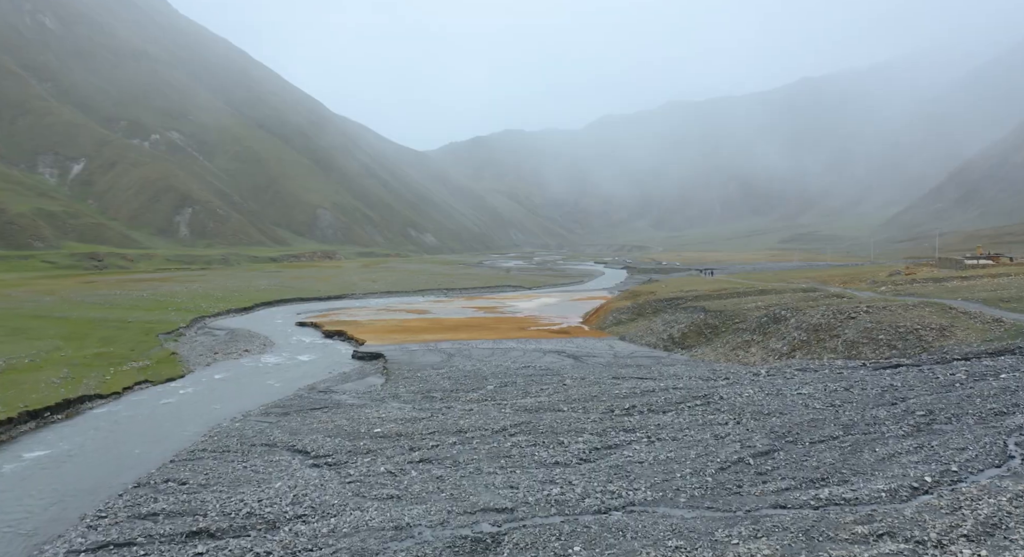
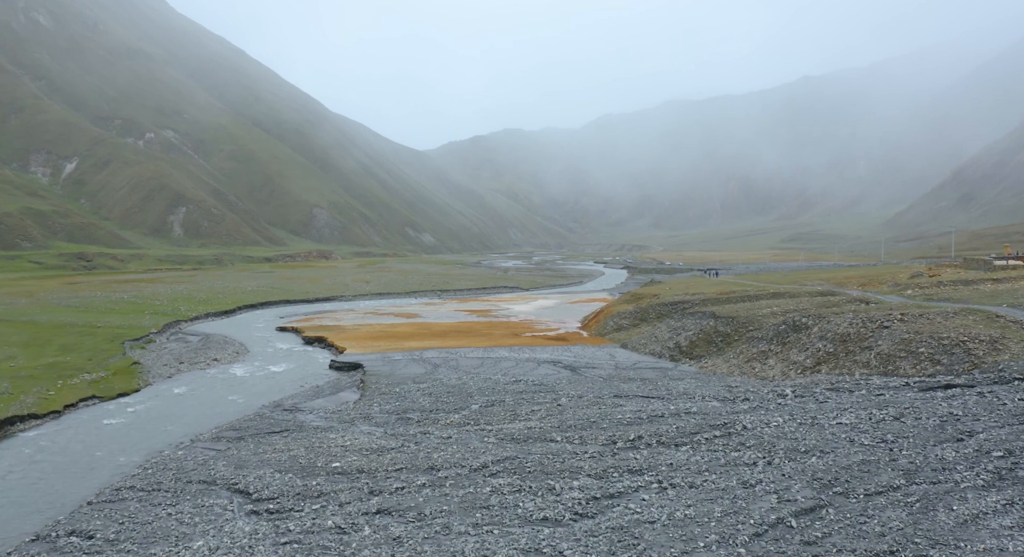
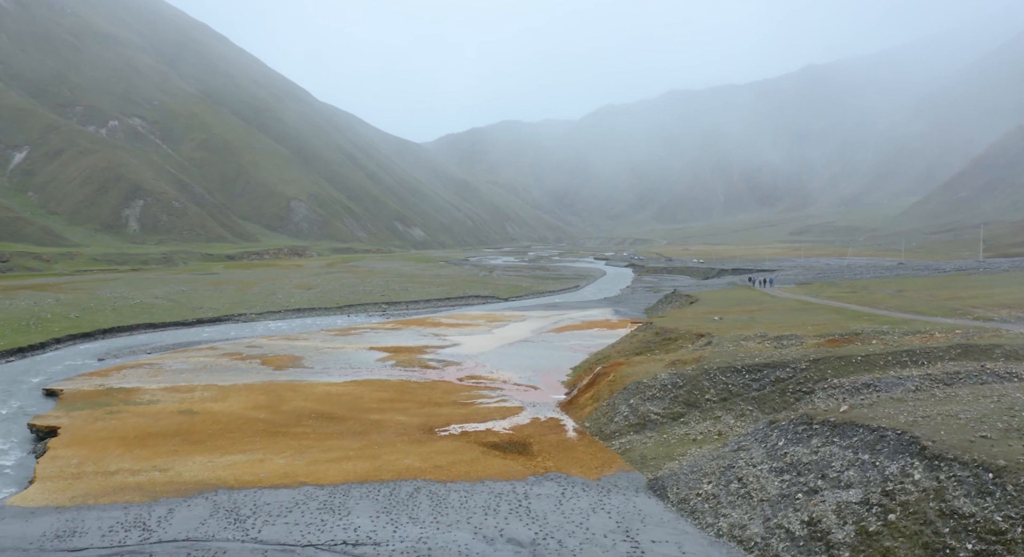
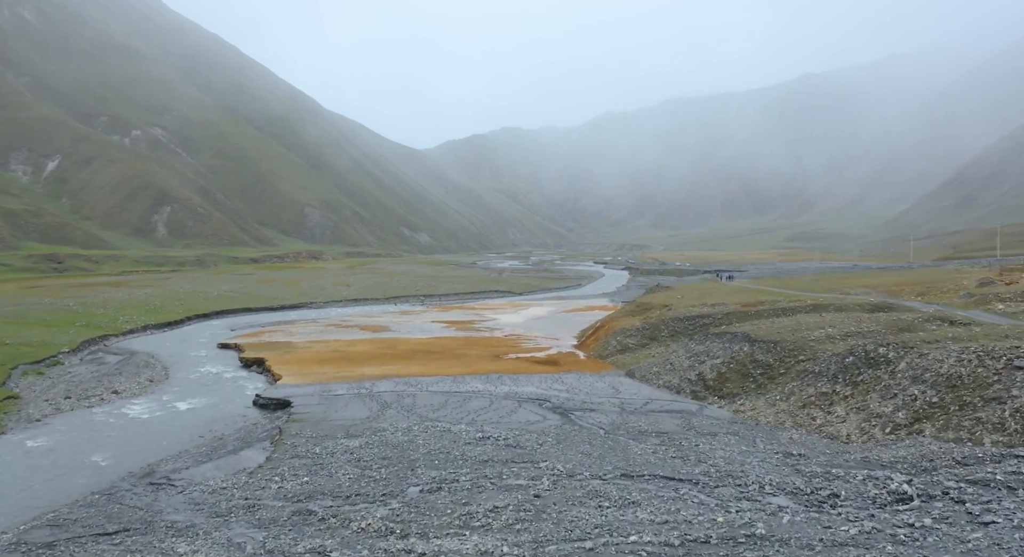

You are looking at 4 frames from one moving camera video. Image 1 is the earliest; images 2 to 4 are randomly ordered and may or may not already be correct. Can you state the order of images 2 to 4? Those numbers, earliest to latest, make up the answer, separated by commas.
2, 4, 3
